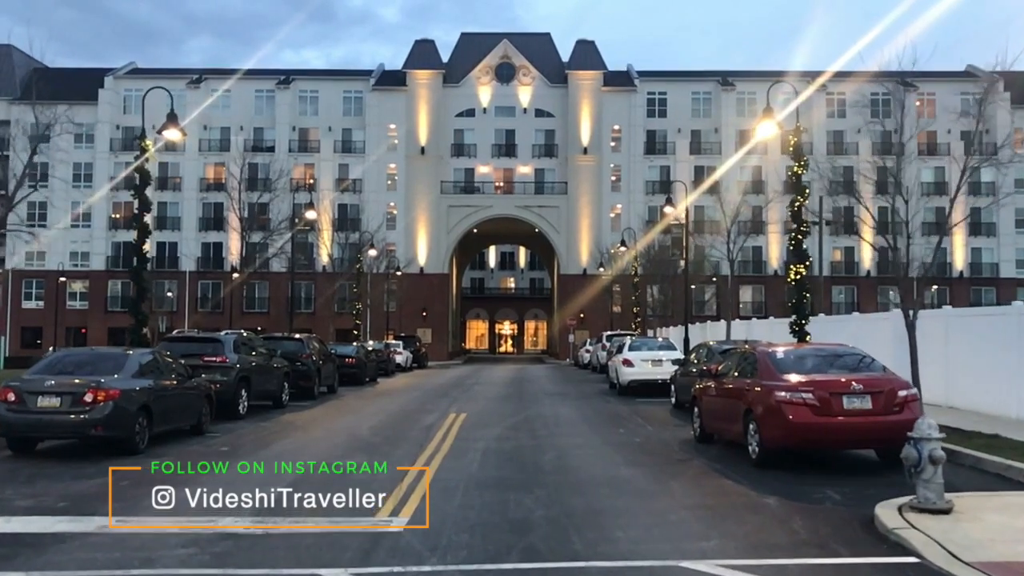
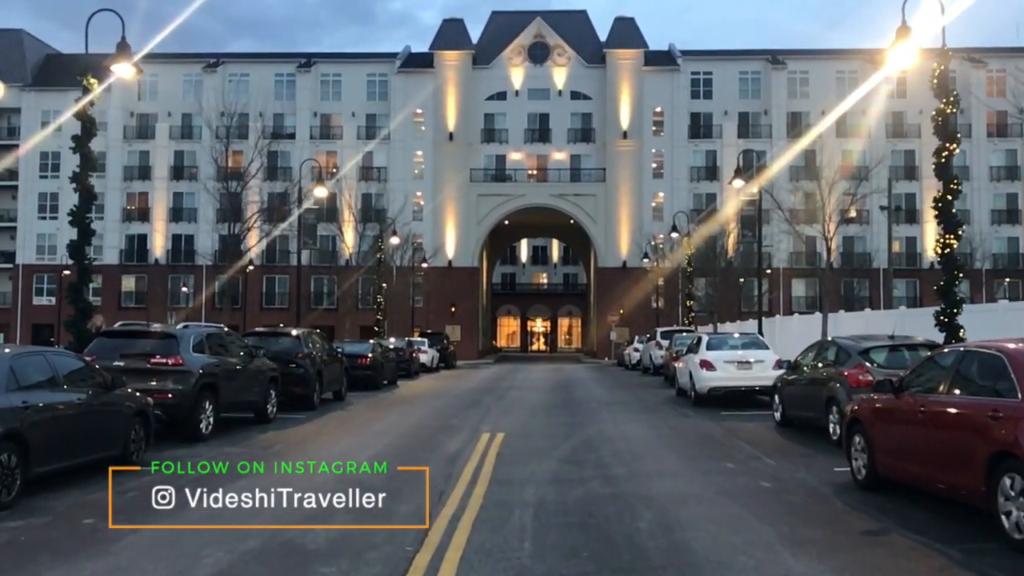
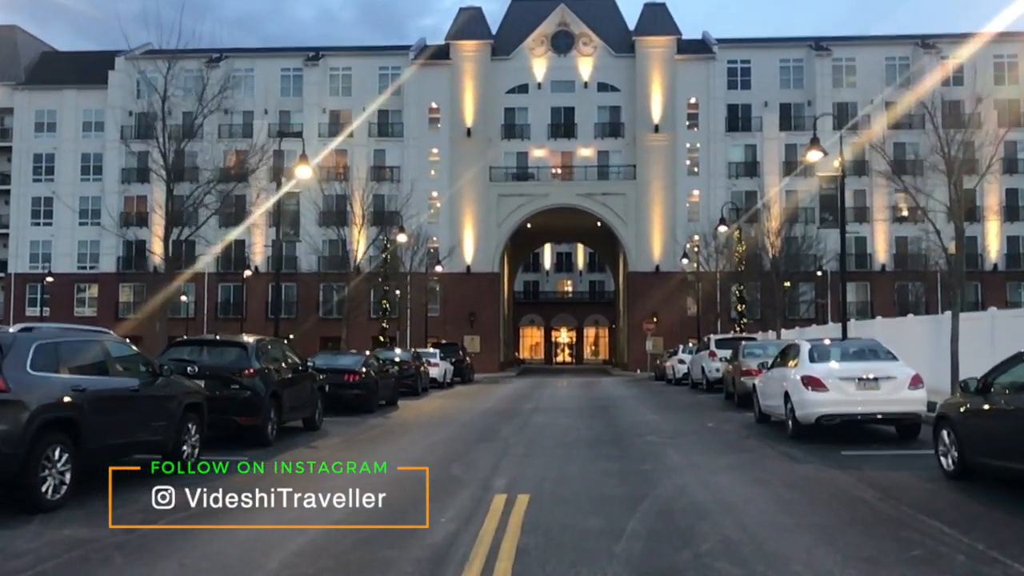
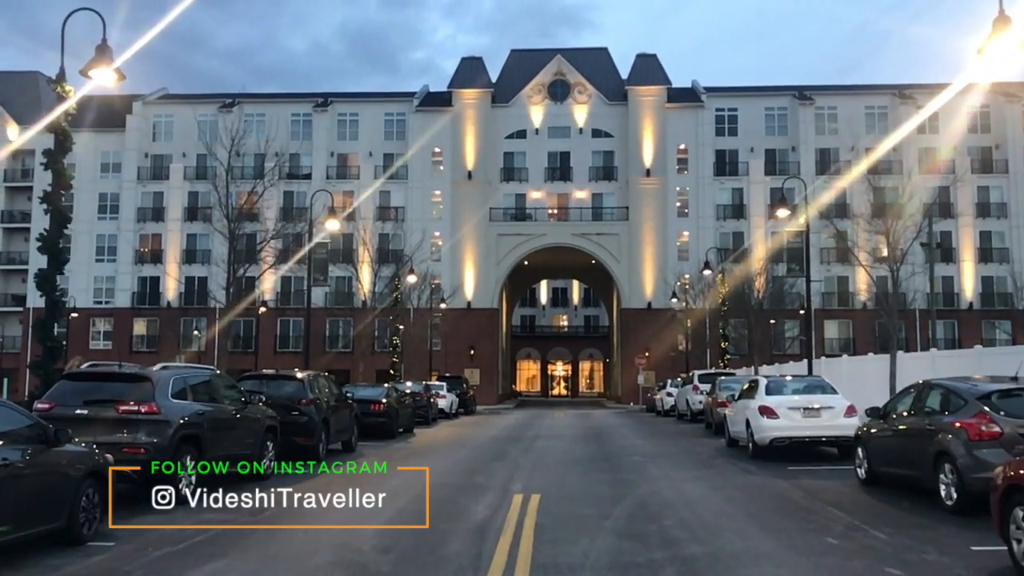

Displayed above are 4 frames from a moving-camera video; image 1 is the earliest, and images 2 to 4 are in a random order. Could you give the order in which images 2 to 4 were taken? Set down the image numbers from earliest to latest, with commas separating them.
2, 4, 3
